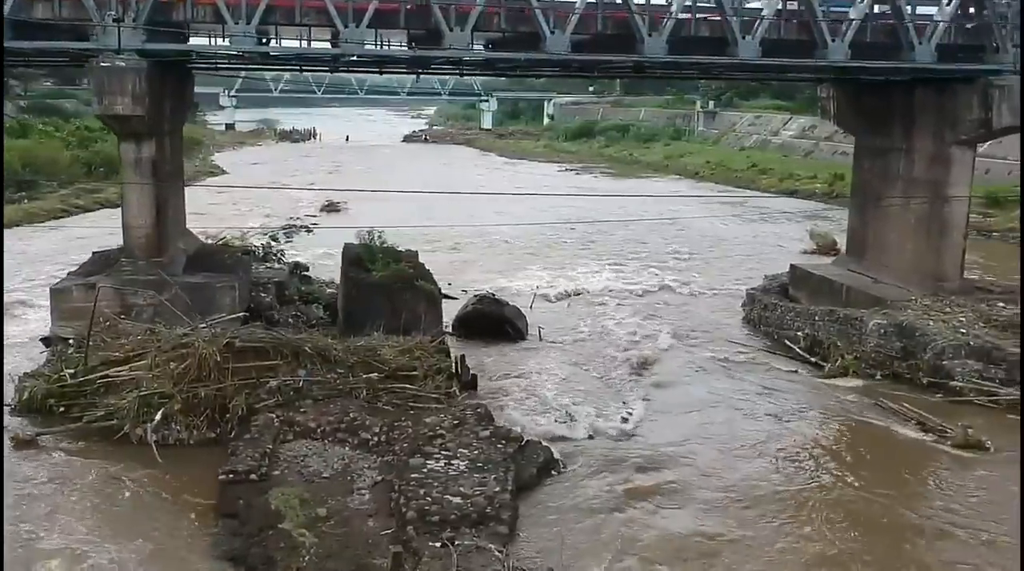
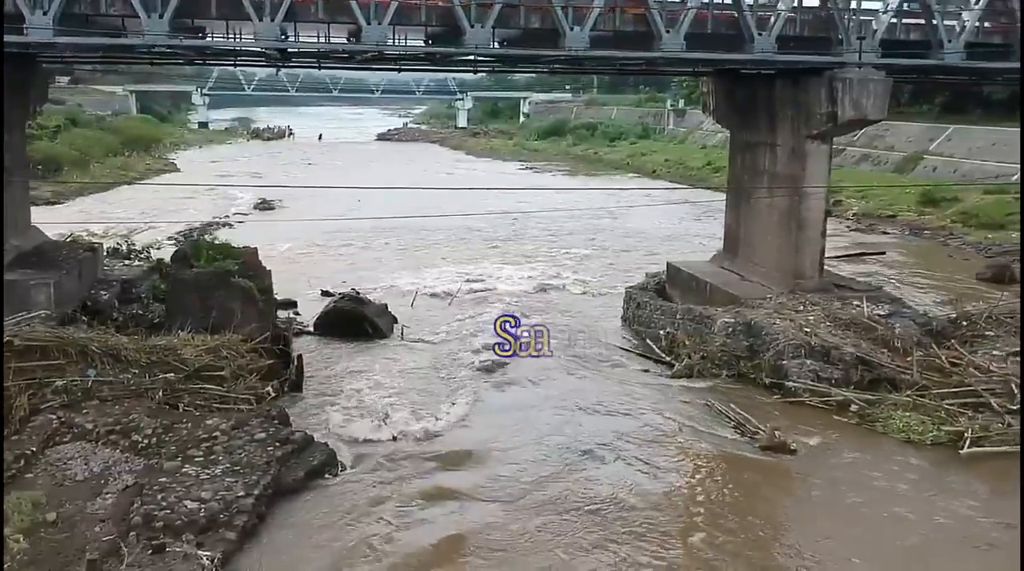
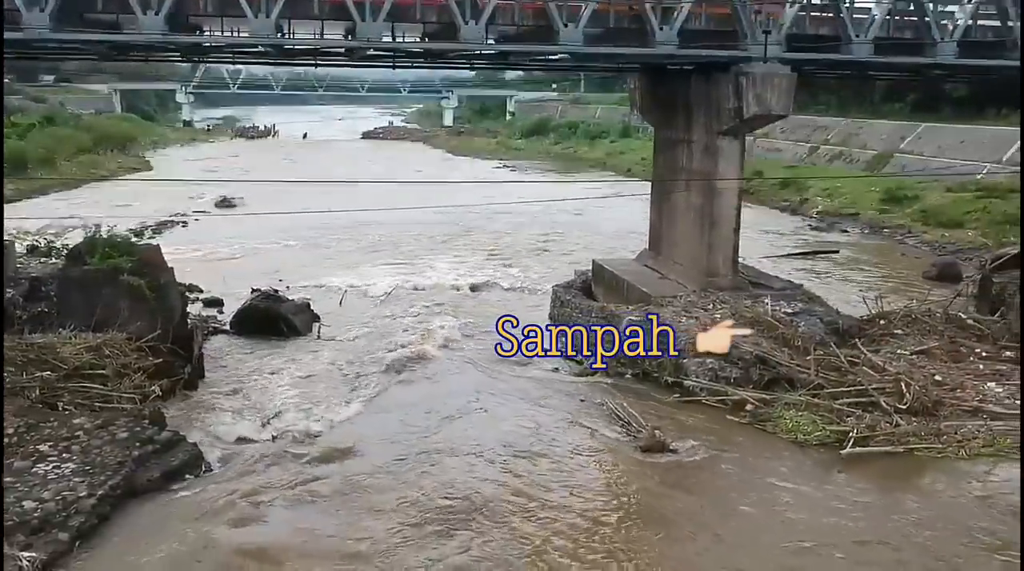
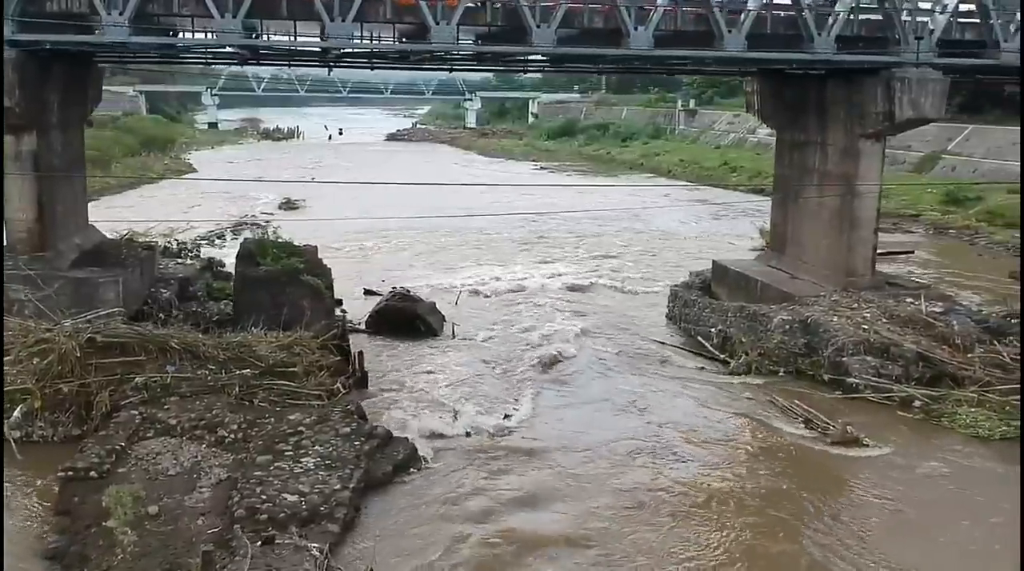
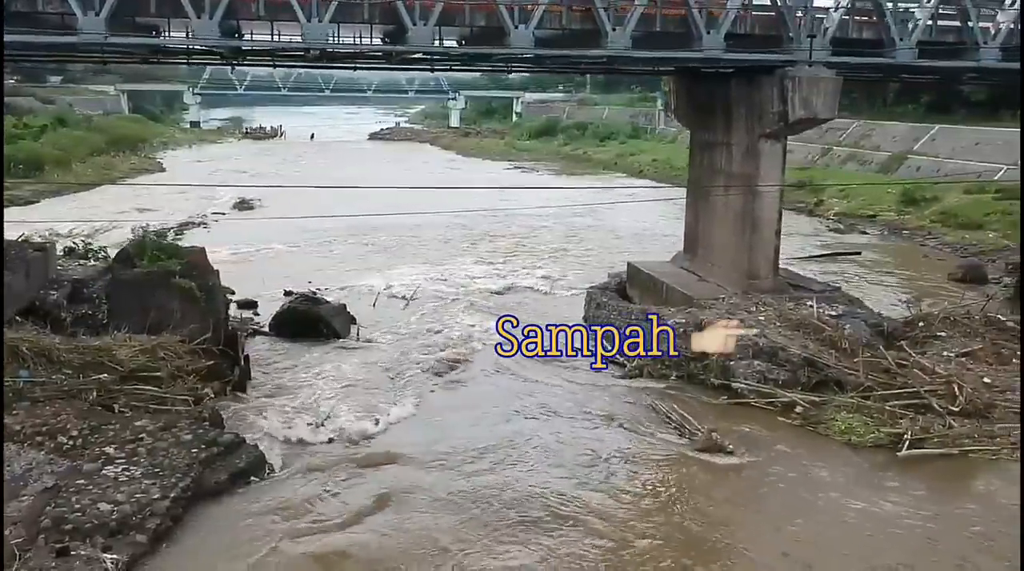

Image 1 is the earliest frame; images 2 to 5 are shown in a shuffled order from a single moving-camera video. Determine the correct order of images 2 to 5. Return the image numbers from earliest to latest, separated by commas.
4, 2, 5, 3
